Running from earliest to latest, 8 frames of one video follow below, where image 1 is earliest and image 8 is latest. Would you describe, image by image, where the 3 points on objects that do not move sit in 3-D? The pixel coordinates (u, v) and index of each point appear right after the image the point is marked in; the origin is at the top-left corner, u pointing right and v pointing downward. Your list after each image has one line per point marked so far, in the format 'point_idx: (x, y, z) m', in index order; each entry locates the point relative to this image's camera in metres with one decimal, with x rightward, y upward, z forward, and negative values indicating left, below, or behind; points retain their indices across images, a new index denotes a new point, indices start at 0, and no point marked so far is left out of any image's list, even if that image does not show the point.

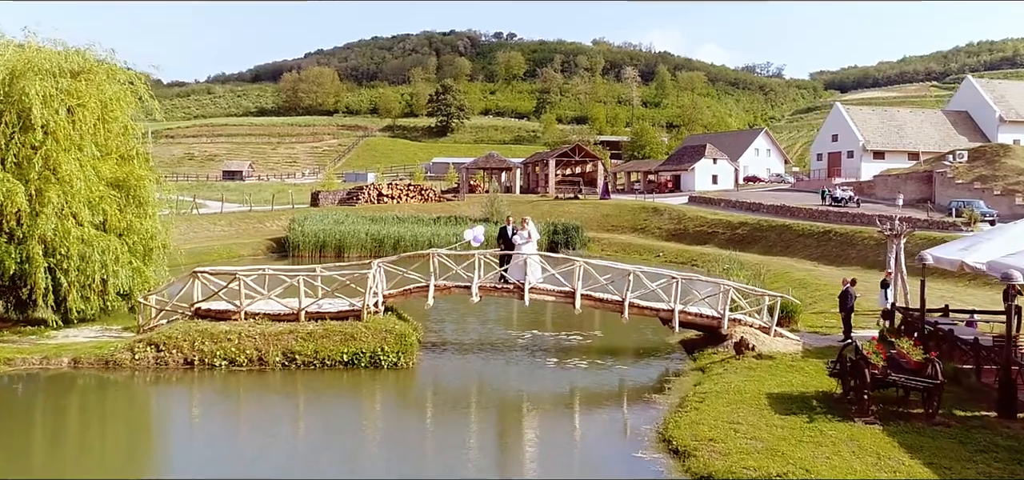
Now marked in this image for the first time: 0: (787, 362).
0: (+4.3, -1.9, +16.6) m
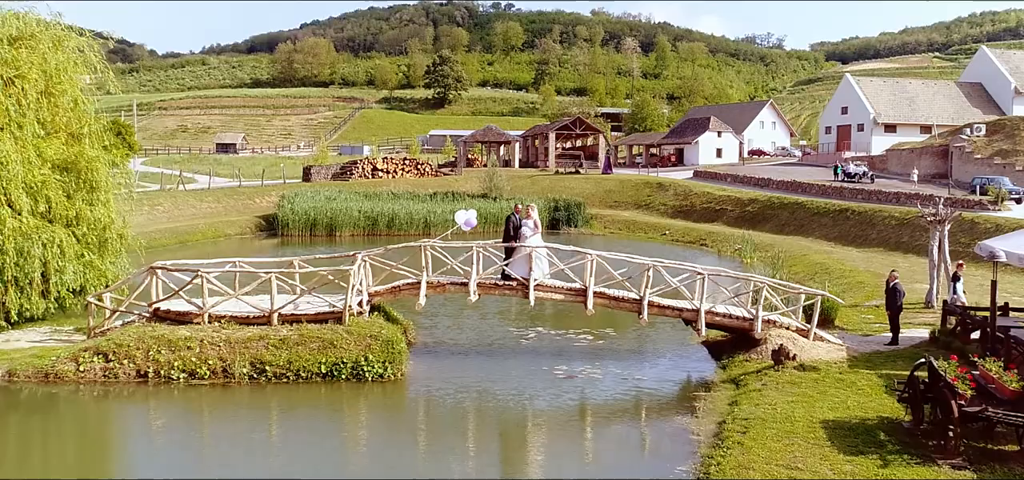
0: (+4.3, -1.8, +14.3) m
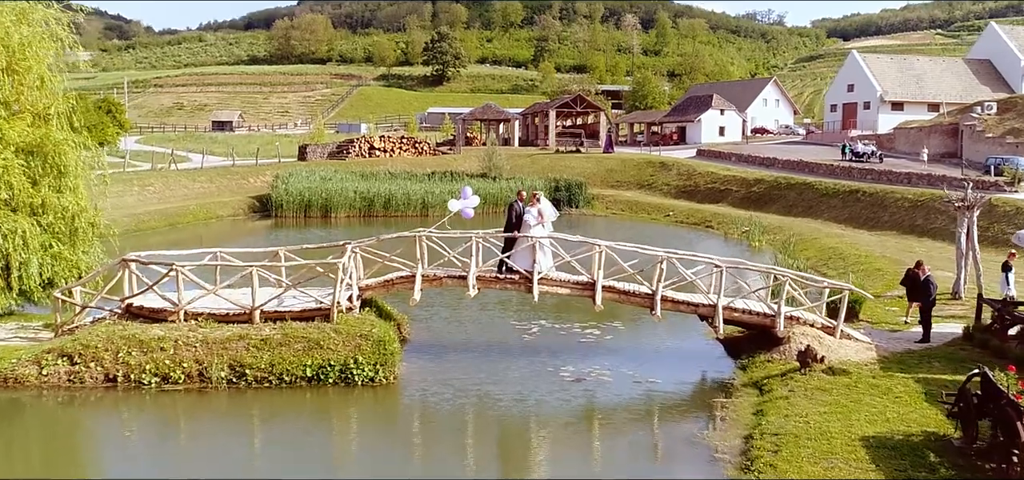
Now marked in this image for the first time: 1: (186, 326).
0: (+4.4, -1.7, +13.1) m
1: (-4.3, -1.1, +14.2) m
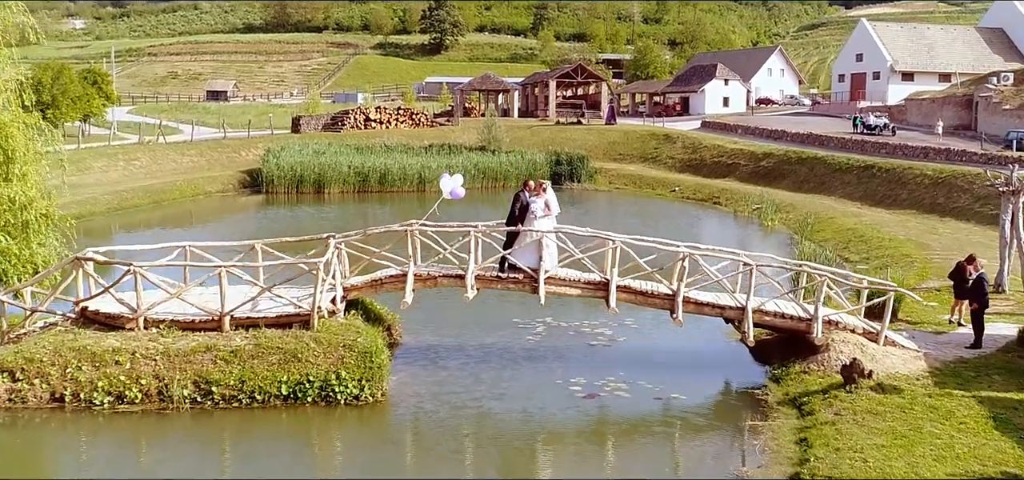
0: (+4.4, -1.7, +11.4) m
1: (-4.3, -1.1, +12.5) m
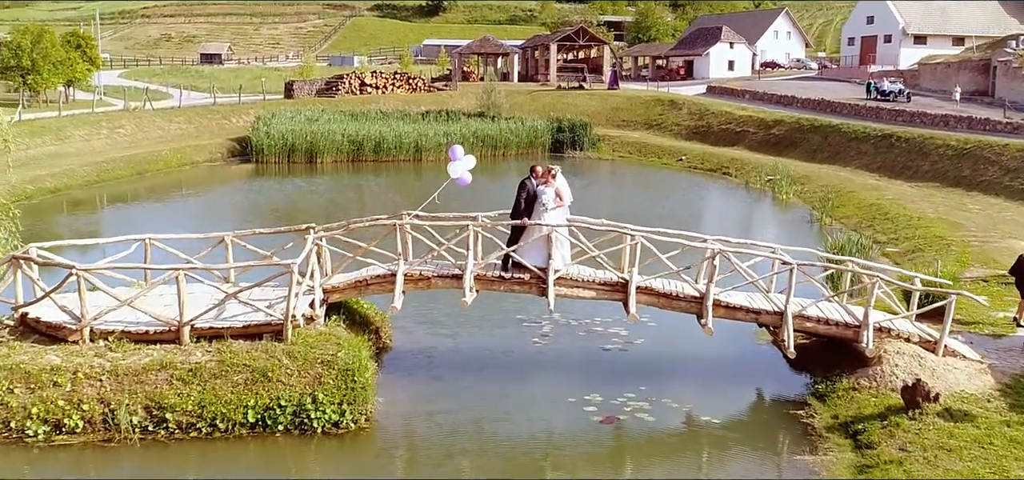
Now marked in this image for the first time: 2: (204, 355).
0: (+4.5, -1.8, +9.7) m
1: (-4.2, -1.1, +10.8) m
2: (-3.1, -1.1, +10.8) m
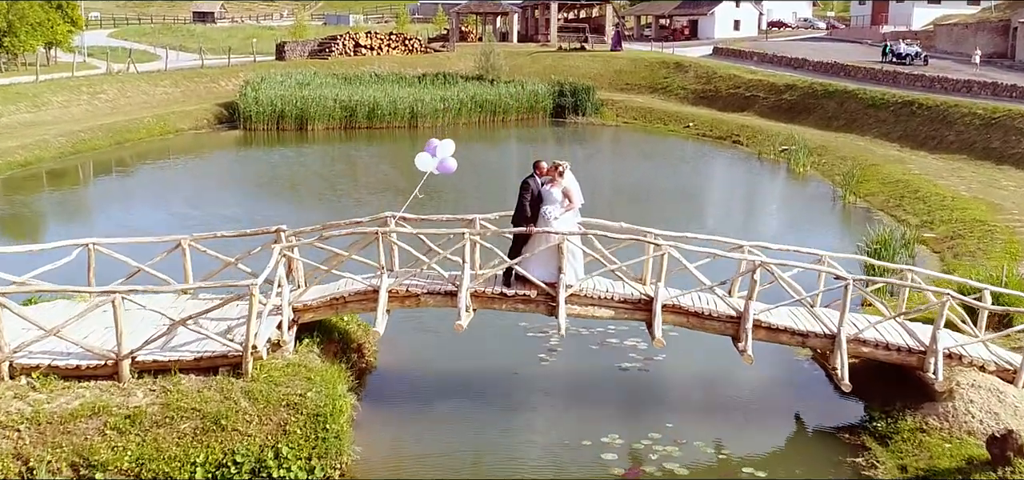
0: (+4.5, -1.9, +7.9) m
1: (-4.2, -1.2, +9.0) m
2: (-3.1, -1.3, +9.0) m
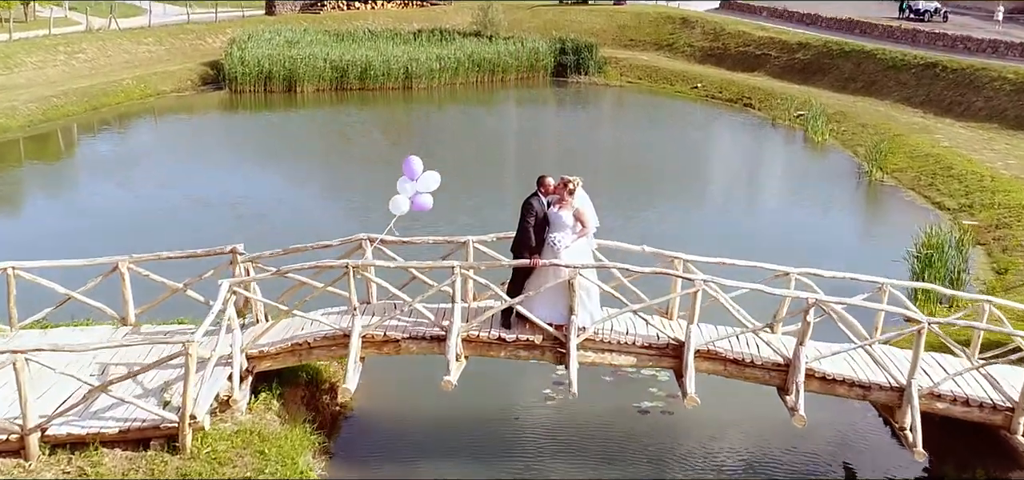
0: (+4.5, -2.3, +6.2) m
1: (-4.2, -1.6, +7.2) m
2: (-3.1, -1.6, +7.2) m
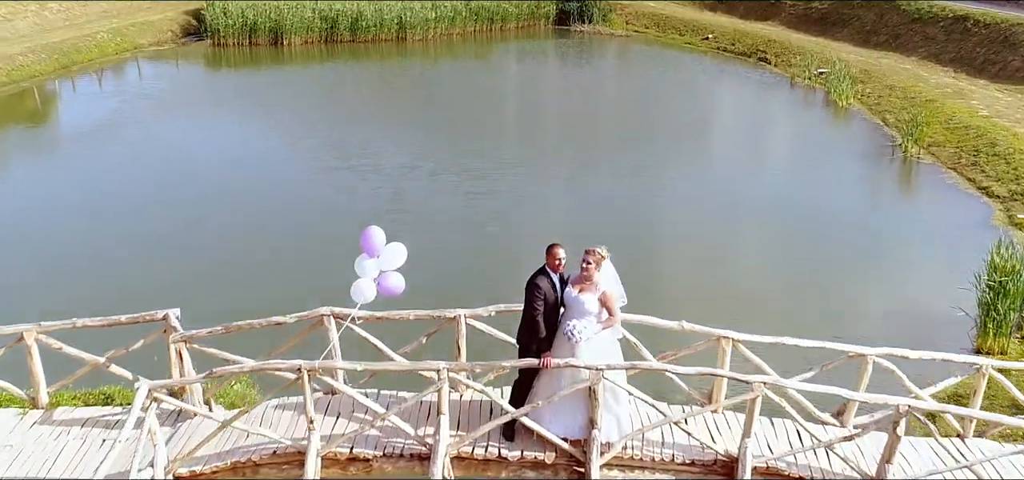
0: (+4.5, -3.0, +4.4) m
1: (-4.2, -2.2, +5.3) m
2: (-3.0, -2.2, +5.4) m
